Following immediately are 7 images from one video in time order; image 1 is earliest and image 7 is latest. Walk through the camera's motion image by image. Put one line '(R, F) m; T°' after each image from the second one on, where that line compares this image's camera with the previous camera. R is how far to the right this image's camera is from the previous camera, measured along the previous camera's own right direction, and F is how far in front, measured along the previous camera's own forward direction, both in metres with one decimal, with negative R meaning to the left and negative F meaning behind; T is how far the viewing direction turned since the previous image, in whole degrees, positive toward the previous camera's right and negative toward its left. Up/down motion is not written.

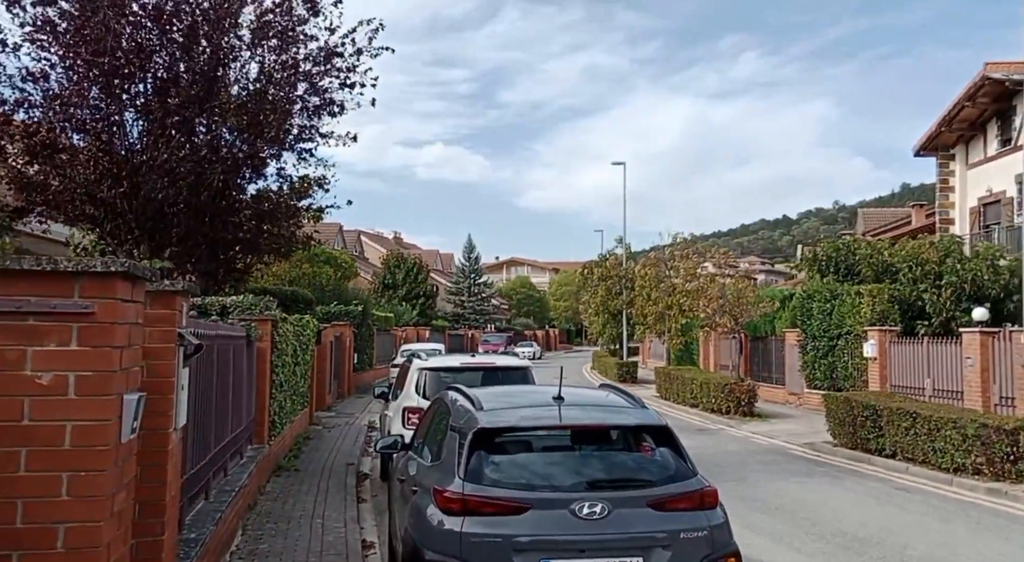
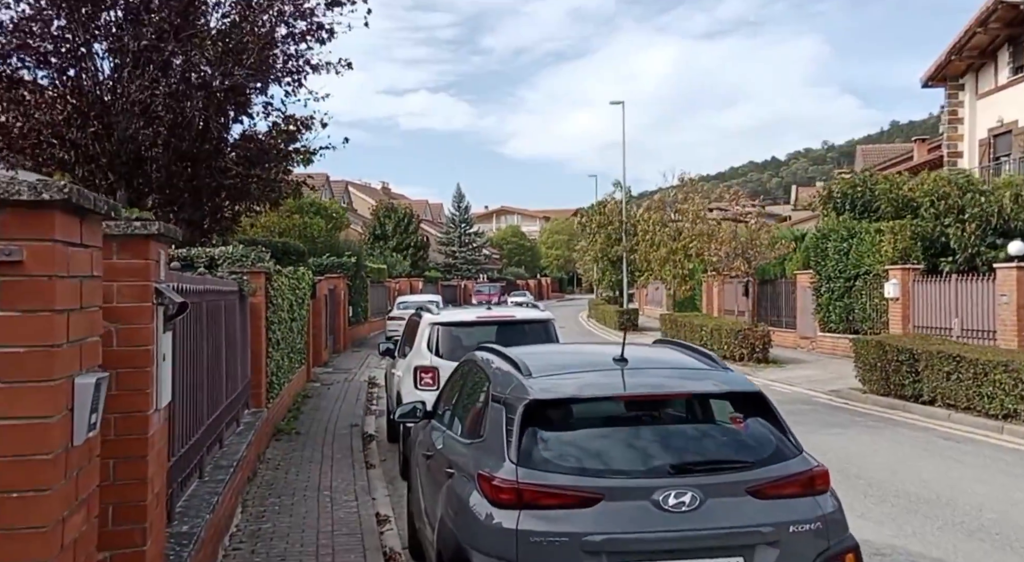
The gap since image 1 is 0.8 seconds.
(-0.3, +1.0) m; +1°
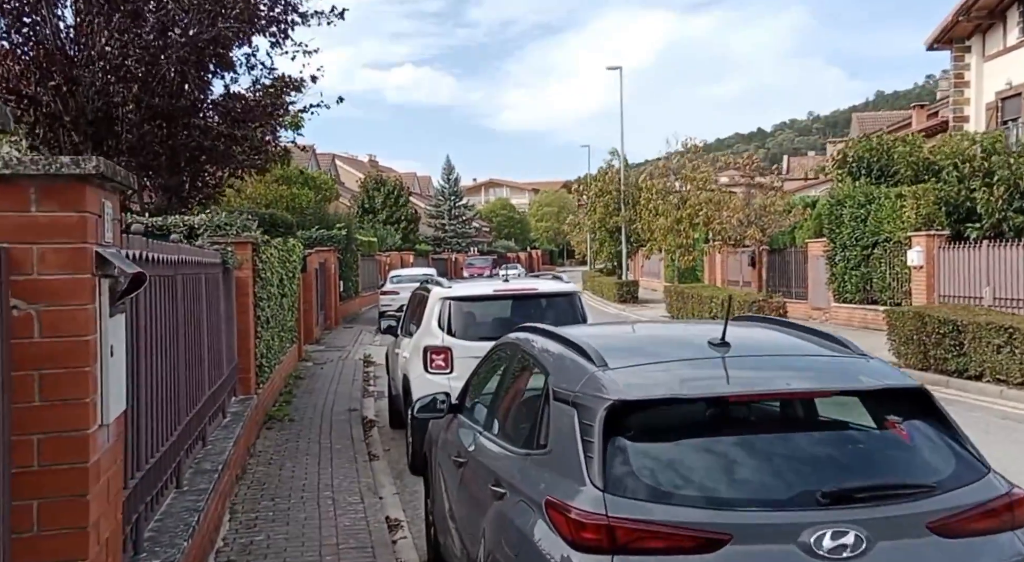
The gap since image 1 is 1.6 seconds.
(-0.3, +1.1) m; +1°
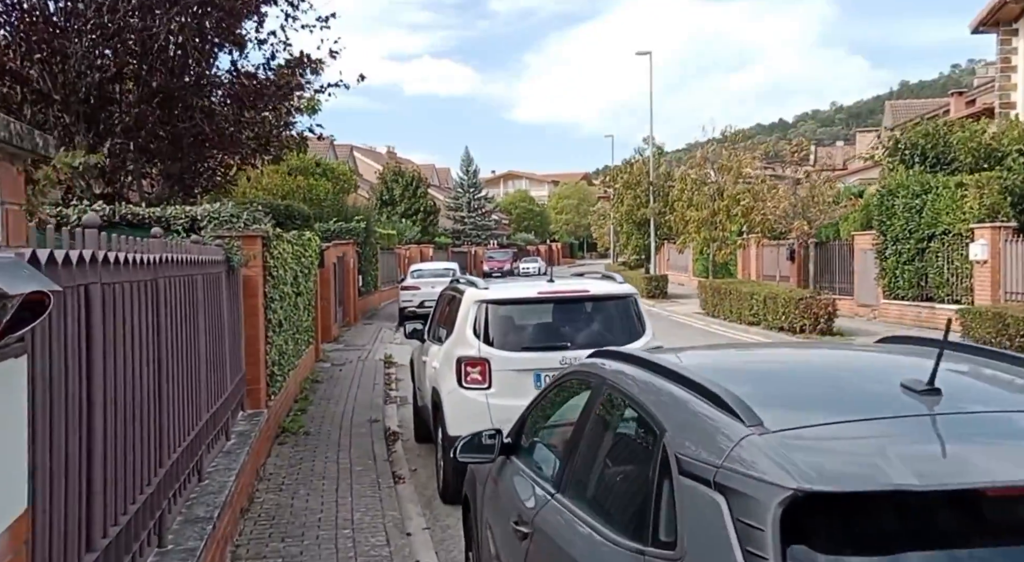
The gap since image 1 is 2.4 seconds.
(-0.2, +1.1) m; -1°
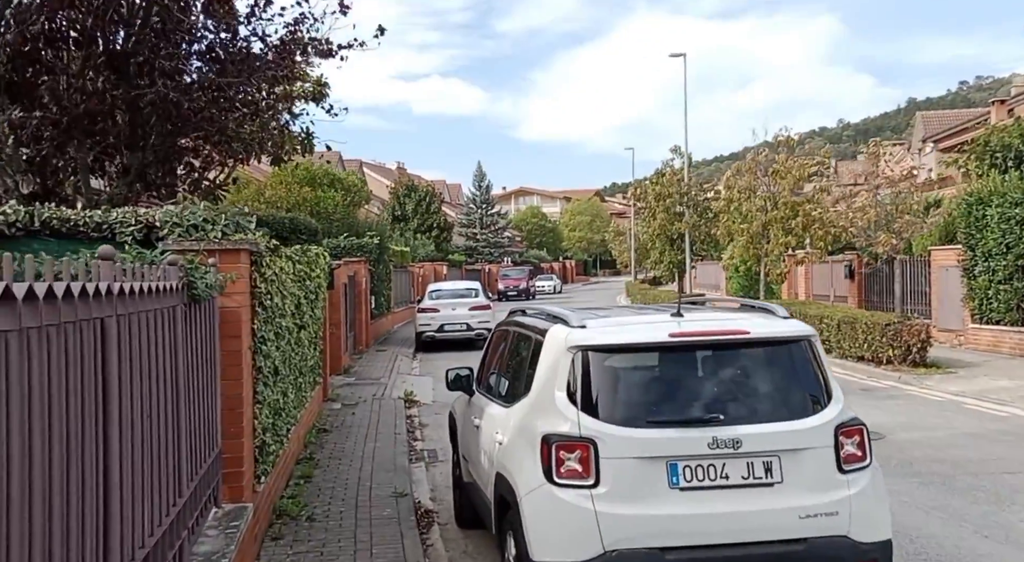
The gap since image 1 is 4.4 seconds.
(-0.6, +2.4) m; -1°
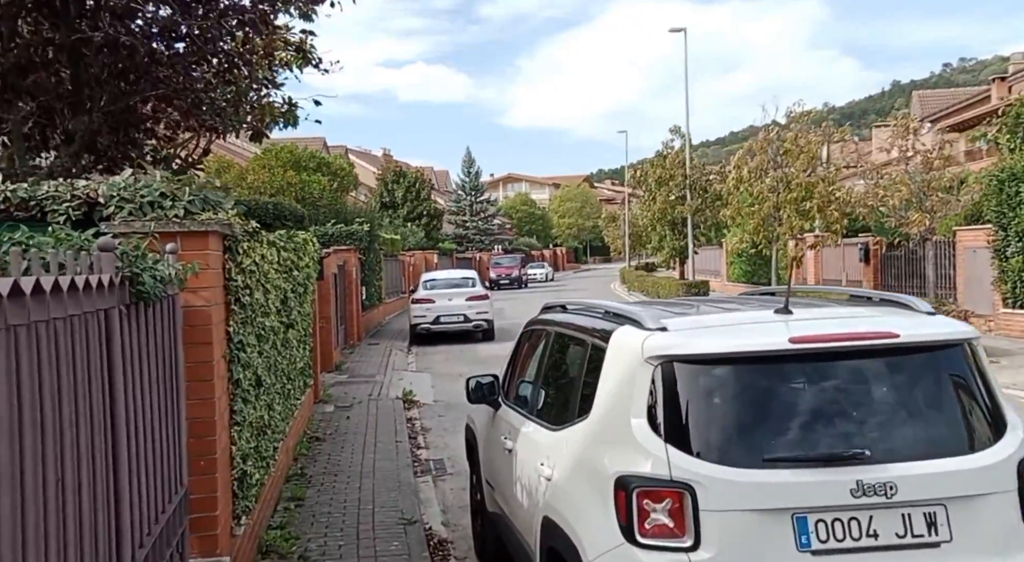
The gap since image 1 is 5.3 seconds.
(-0.3, +1.2) m; +1°
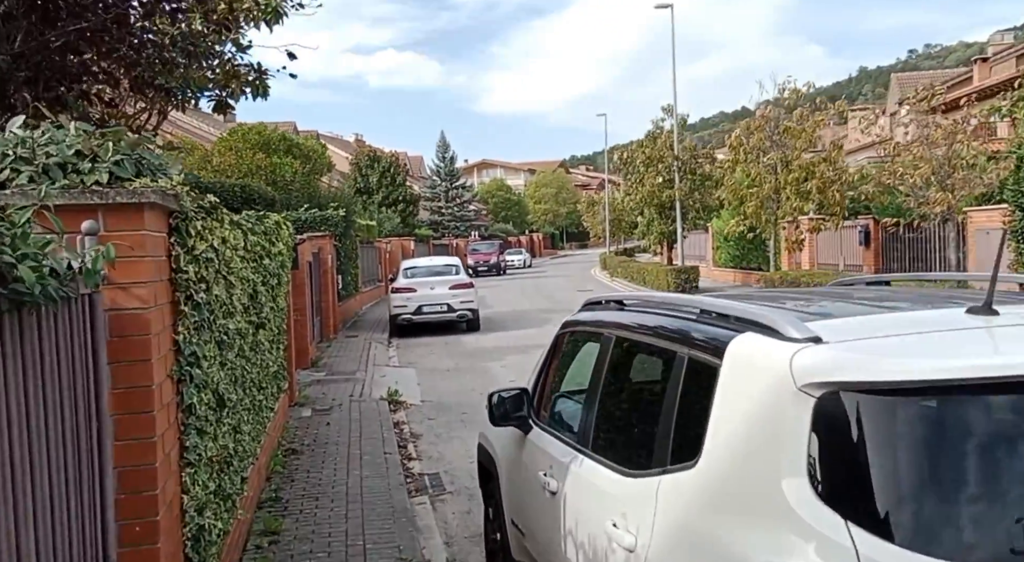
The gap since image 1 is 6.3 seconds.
(-0.3, +1.2) m; +2°
